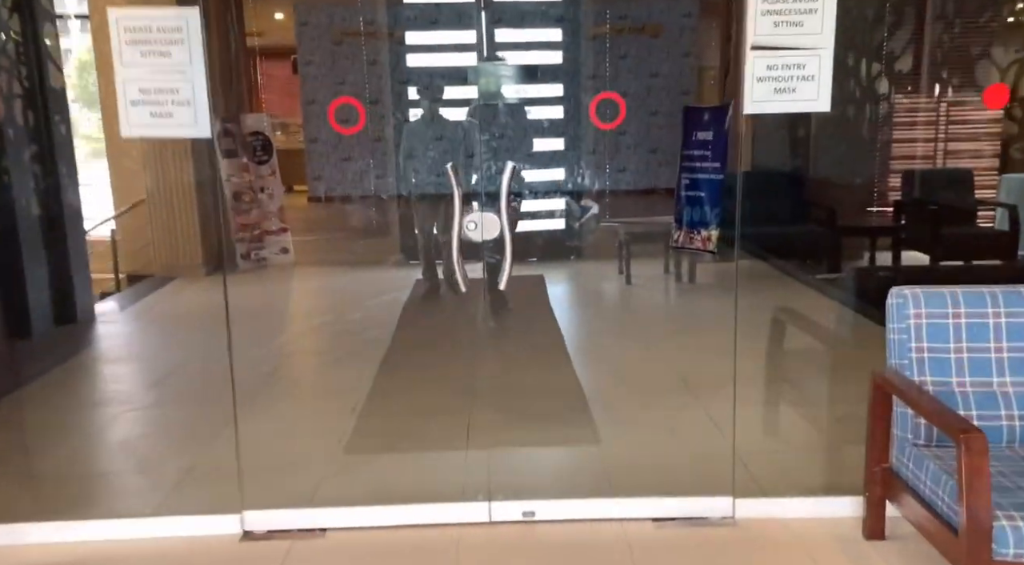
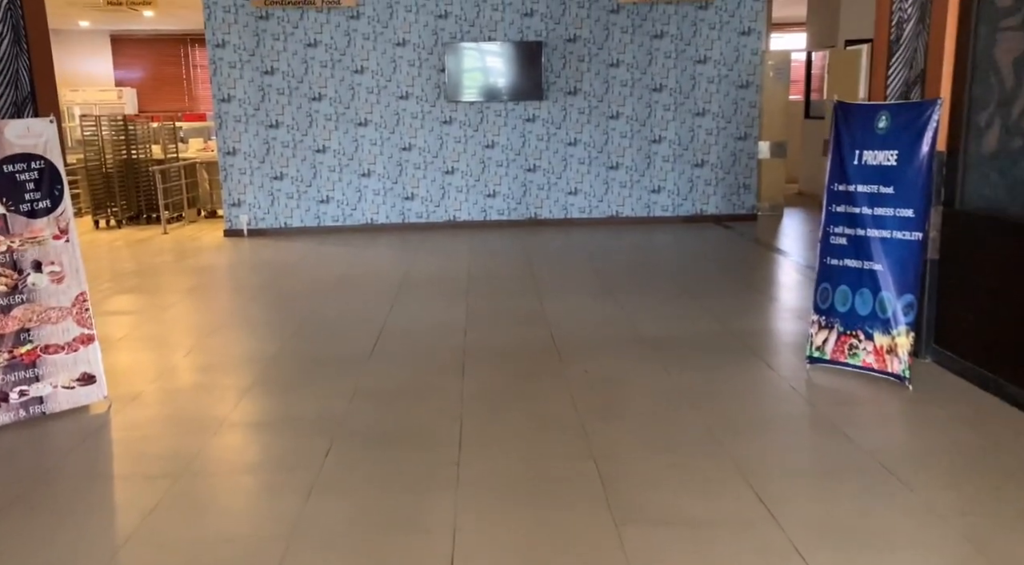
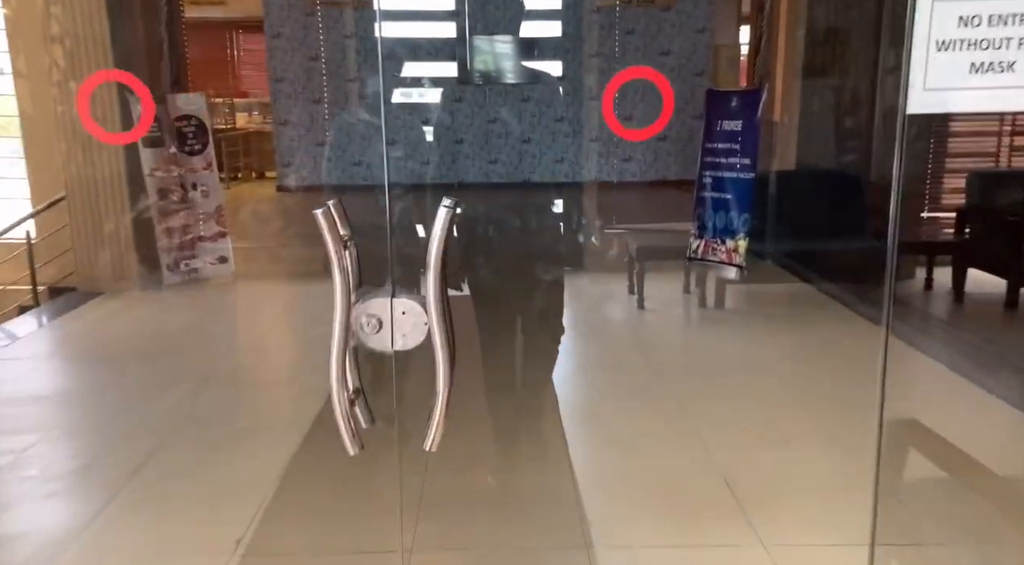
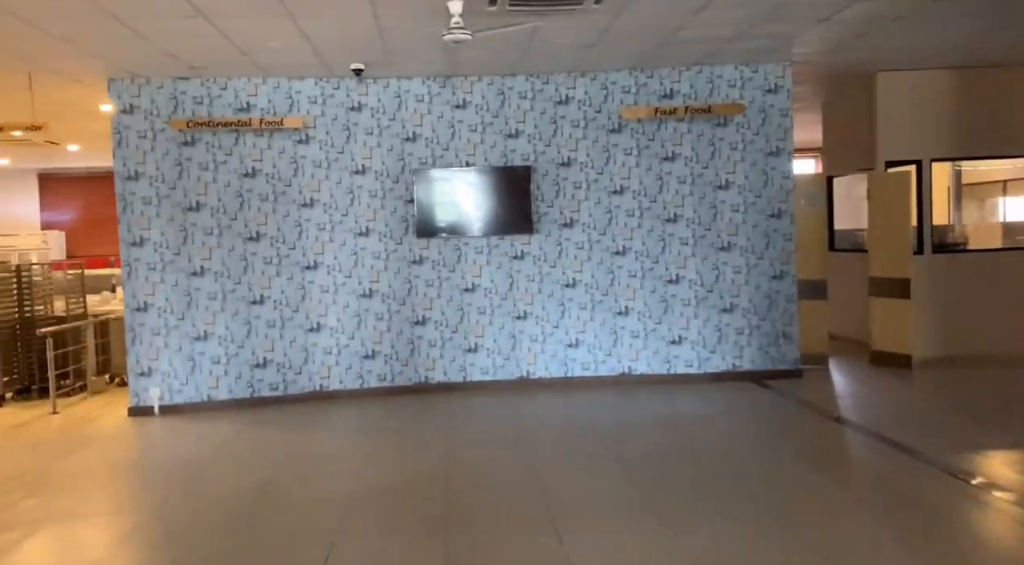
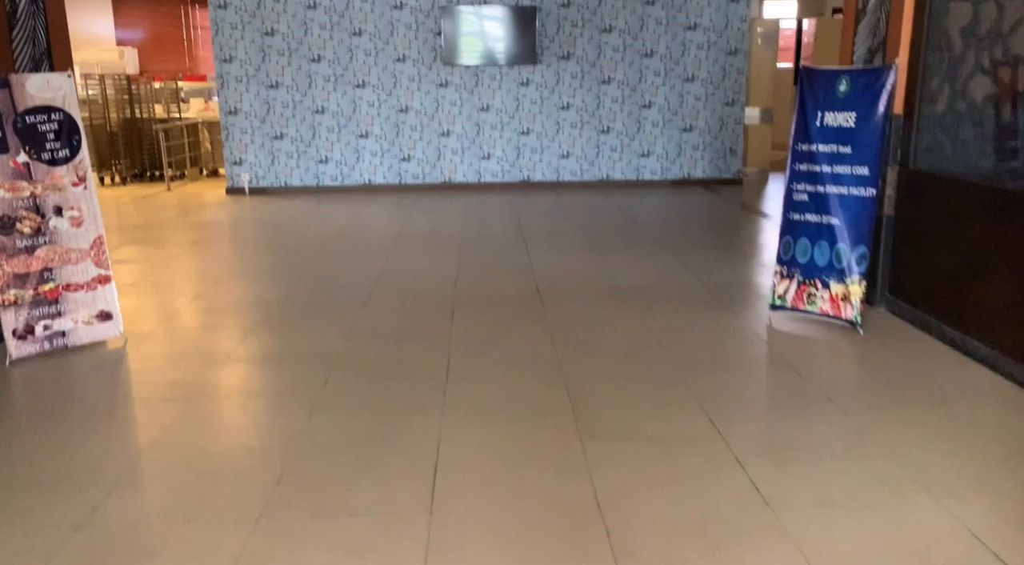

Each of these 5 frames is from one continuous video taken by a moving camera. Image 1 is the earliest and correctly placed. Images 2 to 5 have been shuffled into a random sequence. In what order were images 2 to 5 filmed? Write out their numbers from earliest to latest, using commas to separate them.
3, 5, 2, 4
